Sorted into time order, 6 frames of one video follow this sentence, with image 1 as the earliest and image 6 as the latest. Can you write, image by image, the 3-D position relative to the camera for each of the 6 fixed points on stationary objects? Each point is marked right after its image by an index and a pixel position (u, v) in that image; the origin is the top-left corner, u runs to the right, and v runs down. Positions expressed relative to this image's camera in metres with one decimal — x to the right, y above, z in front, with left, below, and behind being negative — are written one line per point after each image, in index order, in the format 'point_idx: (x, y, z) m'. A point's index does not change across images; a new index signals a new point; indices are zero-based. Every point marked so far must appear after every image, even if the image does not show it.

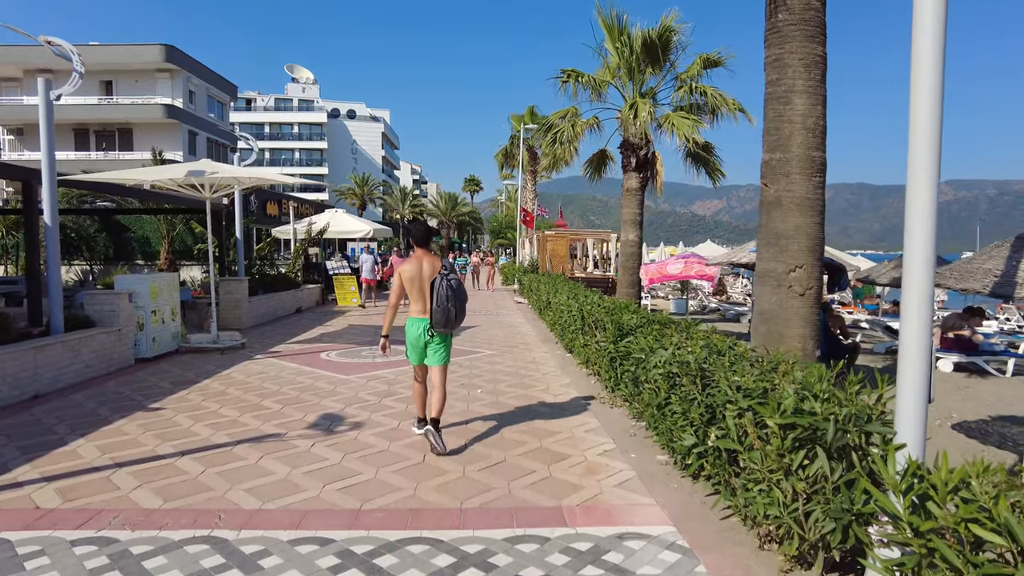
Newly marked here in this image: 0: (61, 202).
0: (-10.8, +2.1, +16.1) m
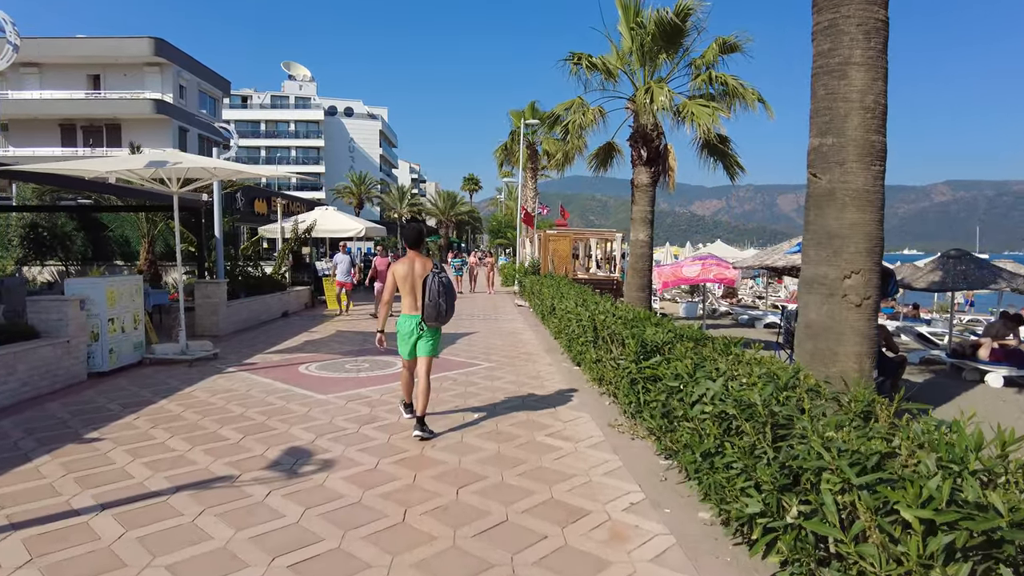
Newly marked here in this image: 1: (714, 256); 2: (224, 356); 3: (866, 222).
0: (-10.8, +2.0, +15.2) m
1: (+2.9, +0.5, +9.8) m
2: (-3.7, -0.9, +8.7) m
3: (+2.5, +0.5, +4.7) m
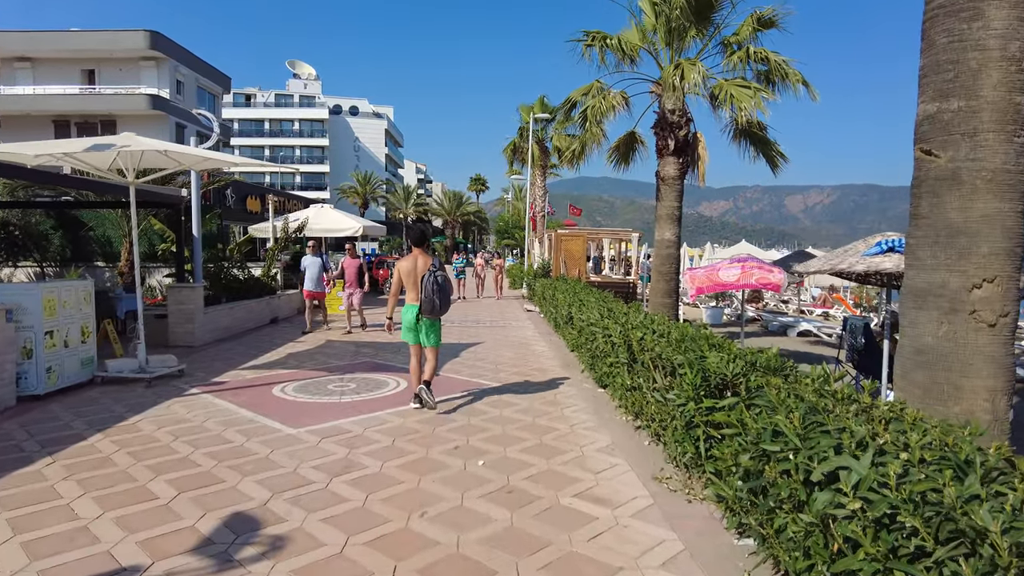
0: (-10.6, +2.0, +14.1) m
1: (+3.1, +0.4, +8.6) m
2: (-3.5, -0.9, +7.5) m
3: (+2.6, +0.4, +3.5) m
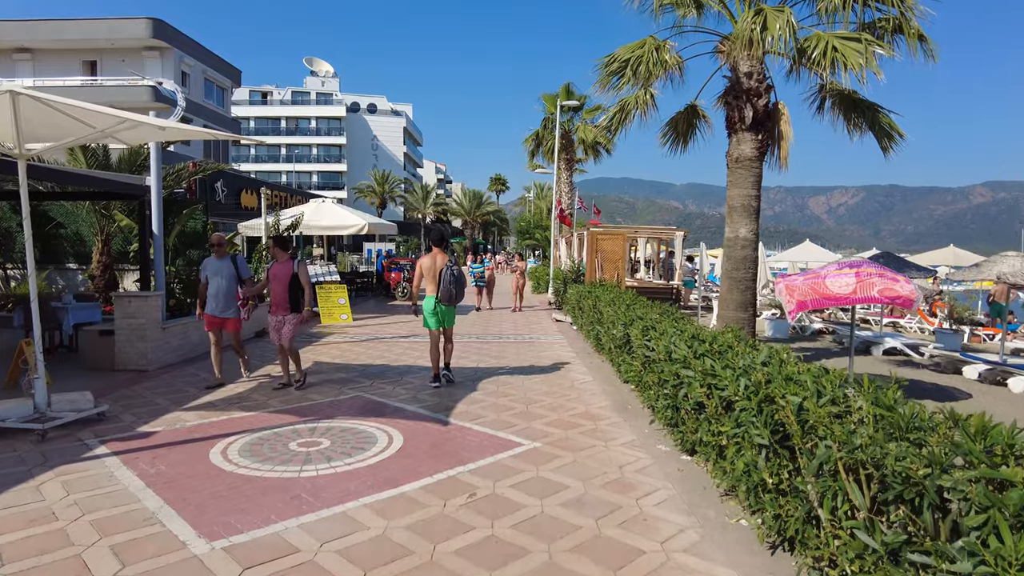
0: (-10.0, +1.9, +12.3) m
1: (+3.4, +0.2, +6.5) m
2: (-3.2, -1.0, +5.6) m
3: (+2.8, +0.3, +1.4) m
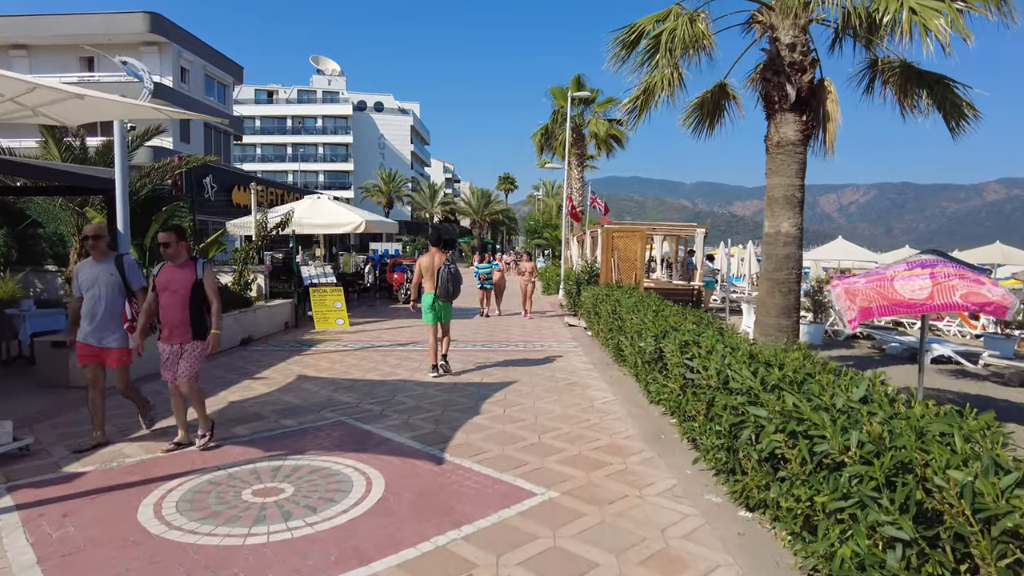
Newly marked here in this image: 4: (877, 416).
0: (-9.9, +1.8, +11.5) m
1: (+3.5, +0.2, +5.5) m
2: (-3.2, -1.1, +4.6) m
3: (+2.8, +0.2, +0.4) m
4: (+1.3, -0.4, +2.4) m
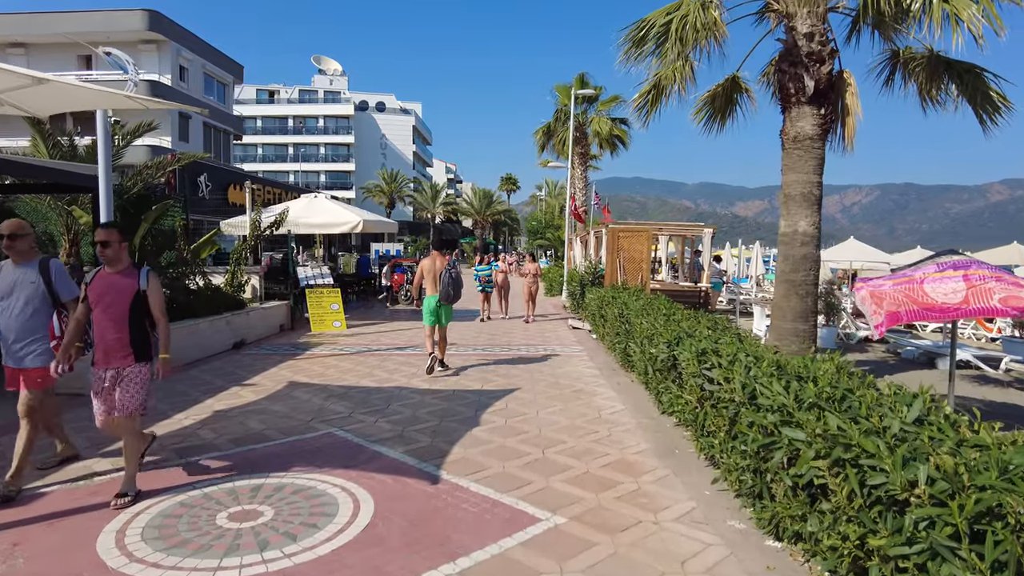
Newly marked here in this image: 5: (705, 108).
0: (-9.9, +1.8, +11.2) m
1: (+3.5, +0.2, +5.1) m
2: (-3.2, -1.1, +4.3) m
3: (+2.8, +0.2, 0.0) m
4: (+1.3, -0.5, +2.0) m
5: (+2.3, +2.1, +8.2) m
